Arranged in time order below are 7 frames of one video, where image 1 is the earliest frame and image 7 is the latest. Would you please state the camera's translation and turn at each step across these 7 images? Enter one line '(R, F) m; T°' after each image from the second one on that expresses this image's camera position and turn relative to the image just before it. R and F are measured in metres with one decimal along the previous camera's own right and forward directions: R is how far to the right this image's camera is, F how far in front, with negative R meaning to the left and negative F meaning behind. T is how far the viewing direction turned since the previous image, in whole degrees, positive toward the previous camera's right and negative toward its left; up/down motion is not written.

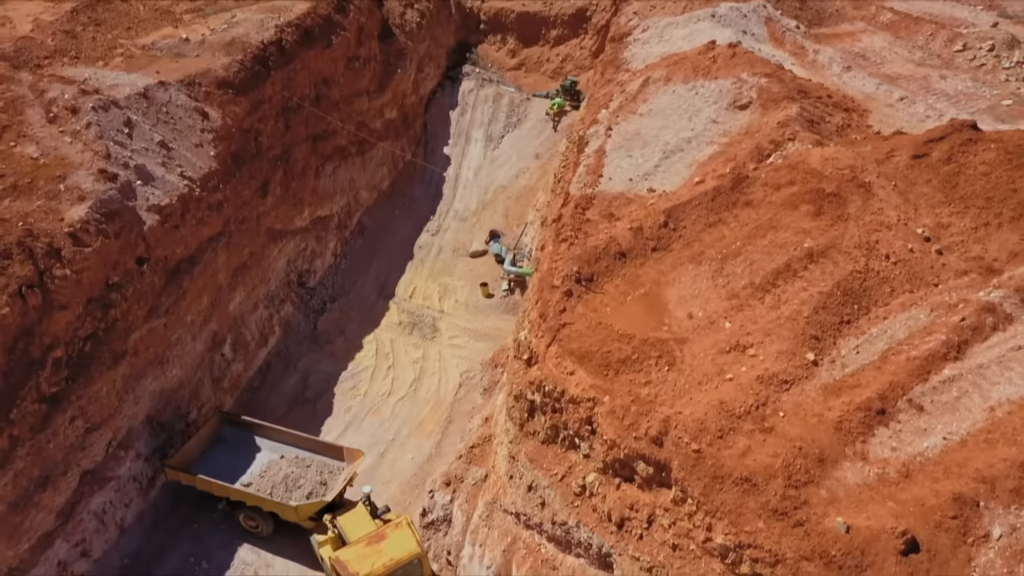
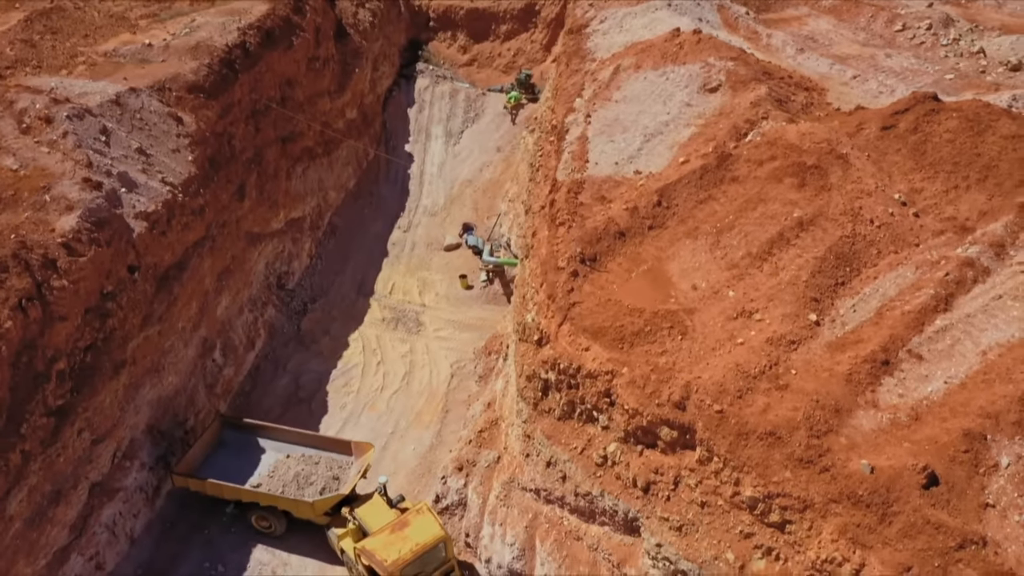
(-0.8, -0.2) m; +5°
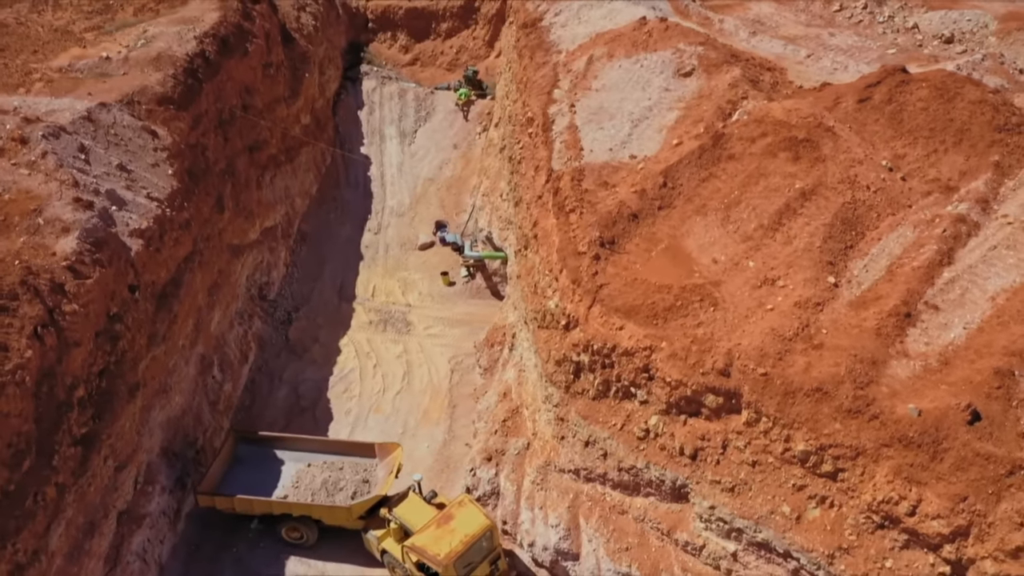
(-1.2, -0.1) m; +6°
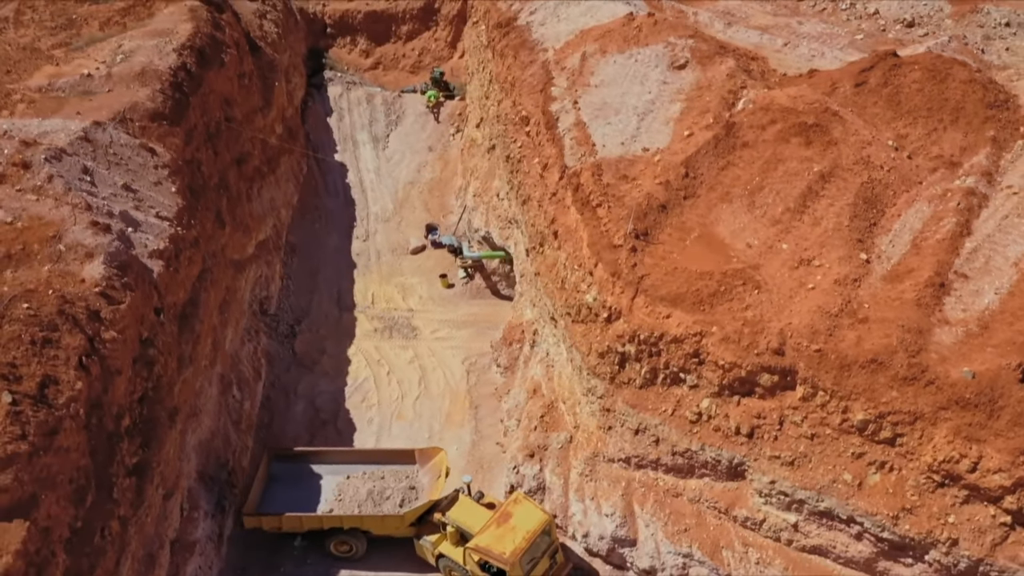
(-1.2, 0.0) m; +5°
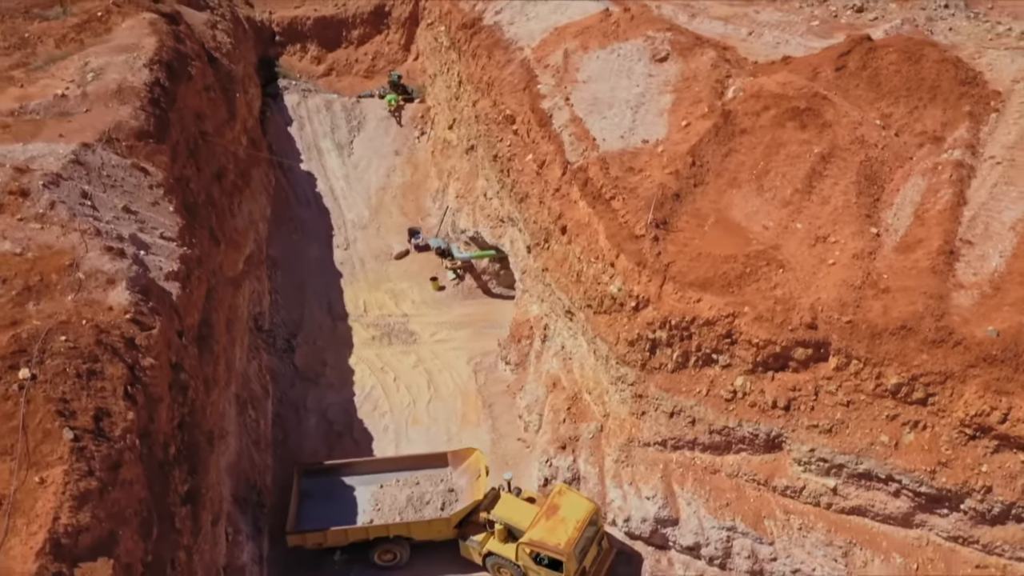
(-1.2, -0.1) m; +5°
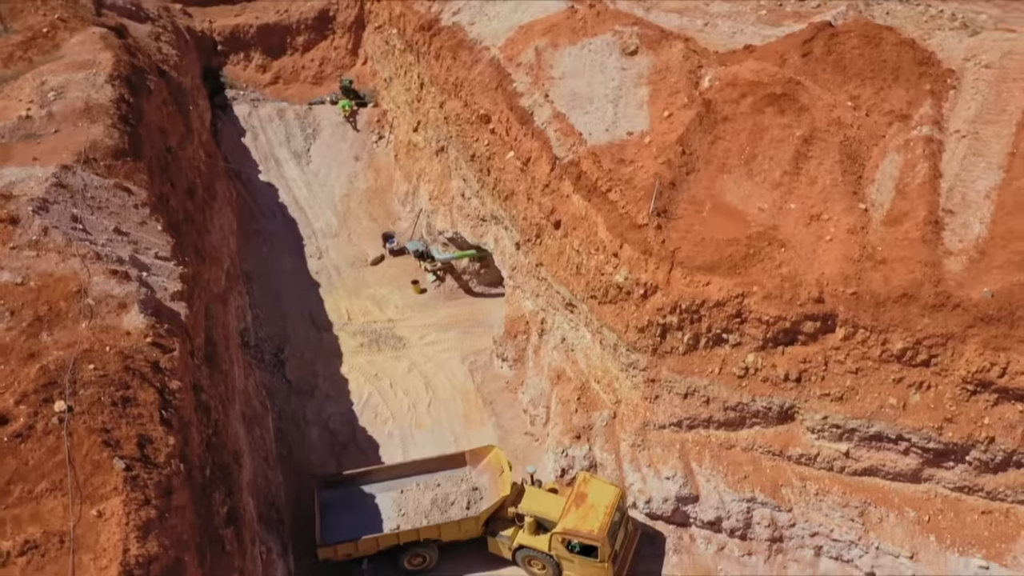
(-1.0, -0.1) m; +5°
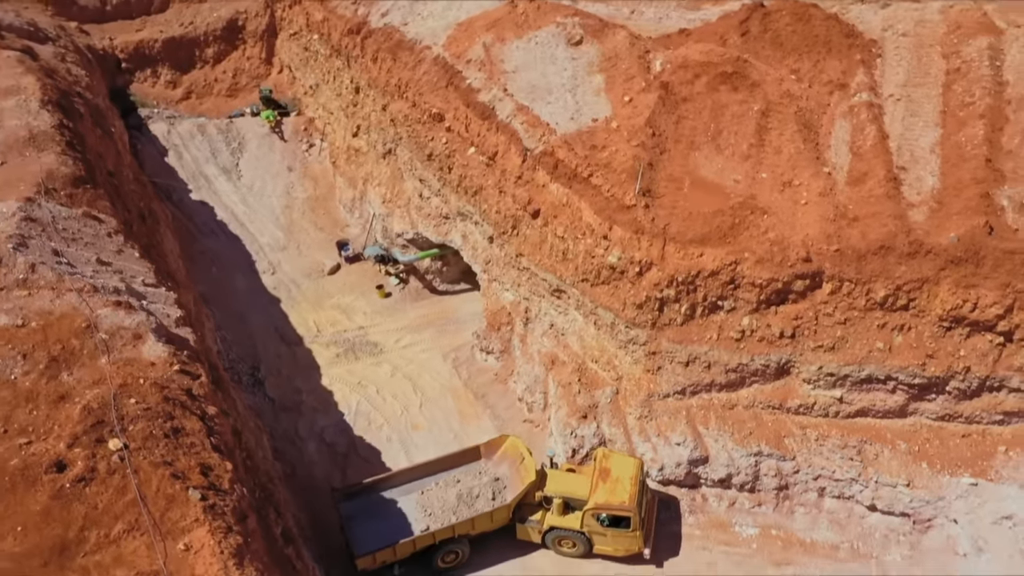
(-1.4, -0.1) m; +8°
